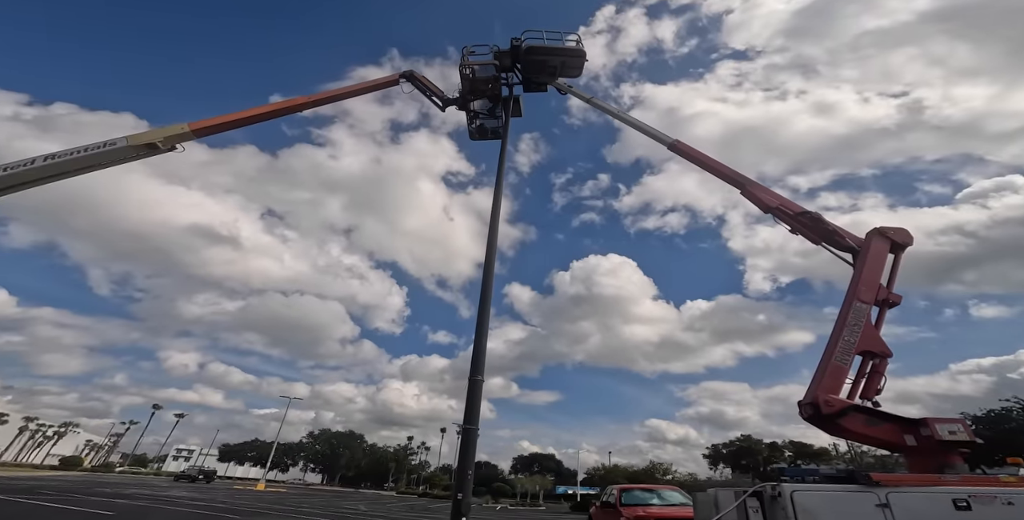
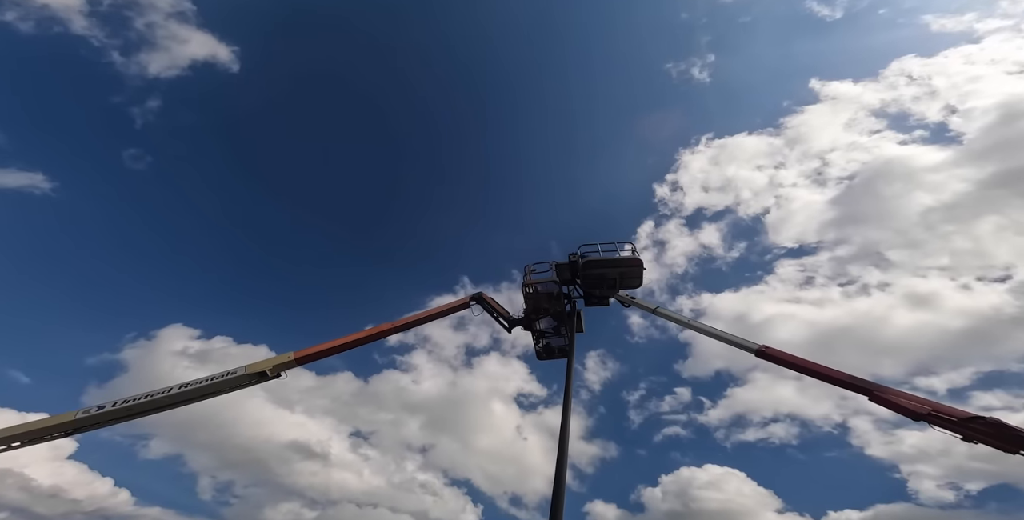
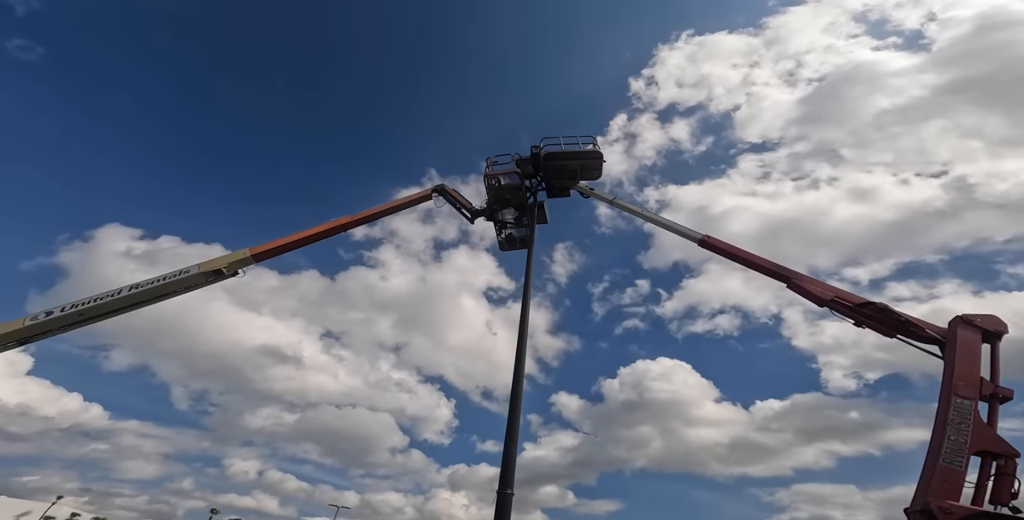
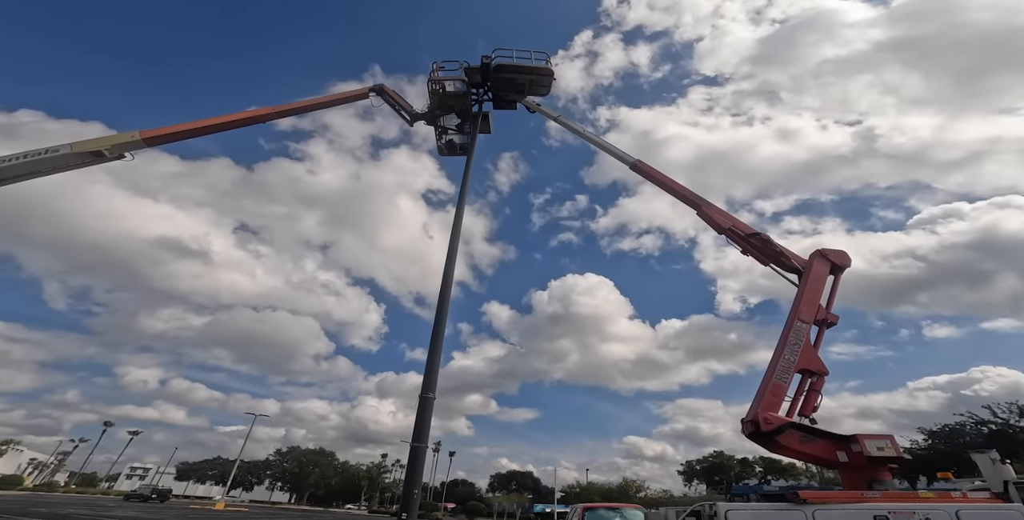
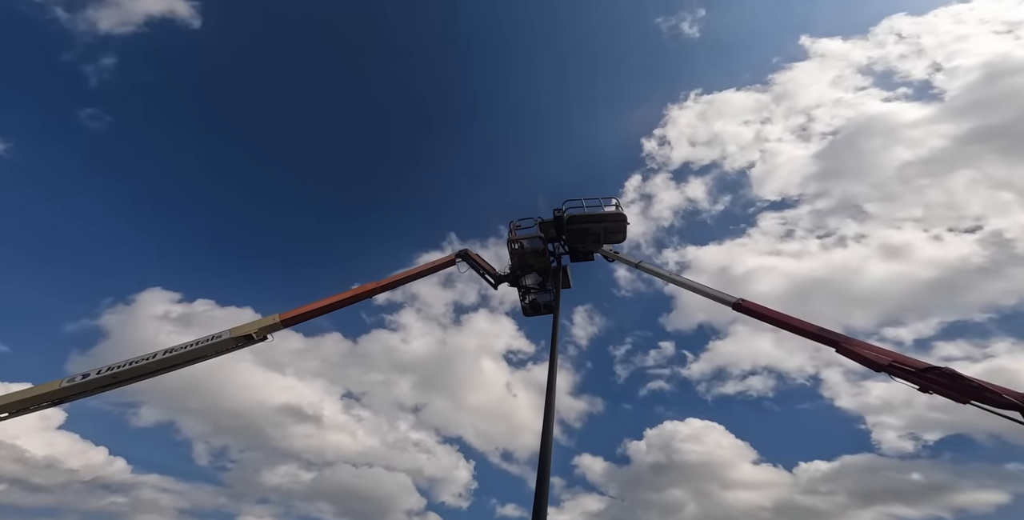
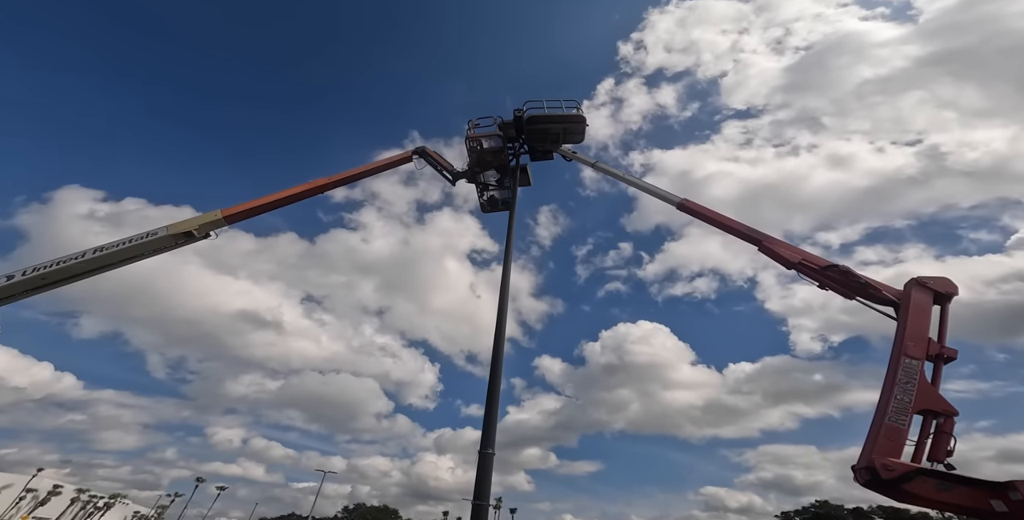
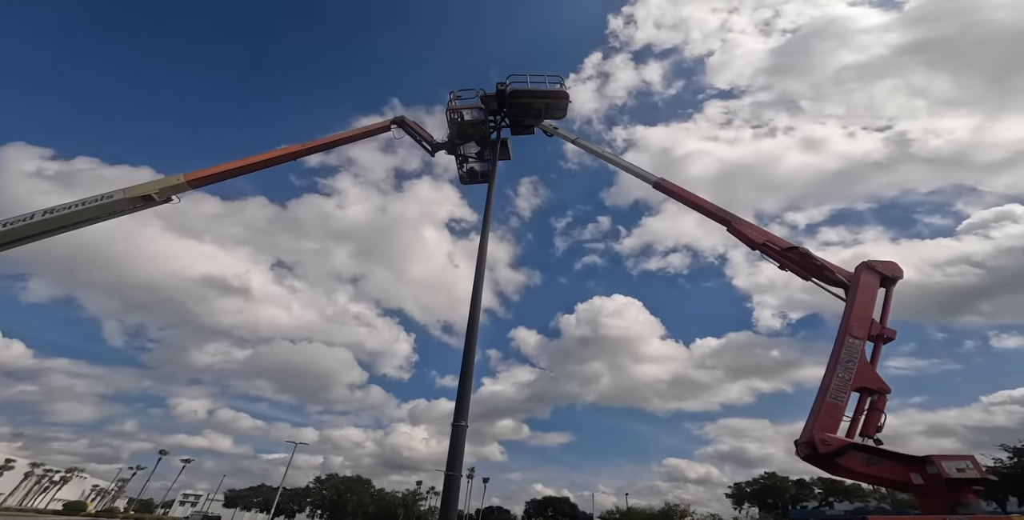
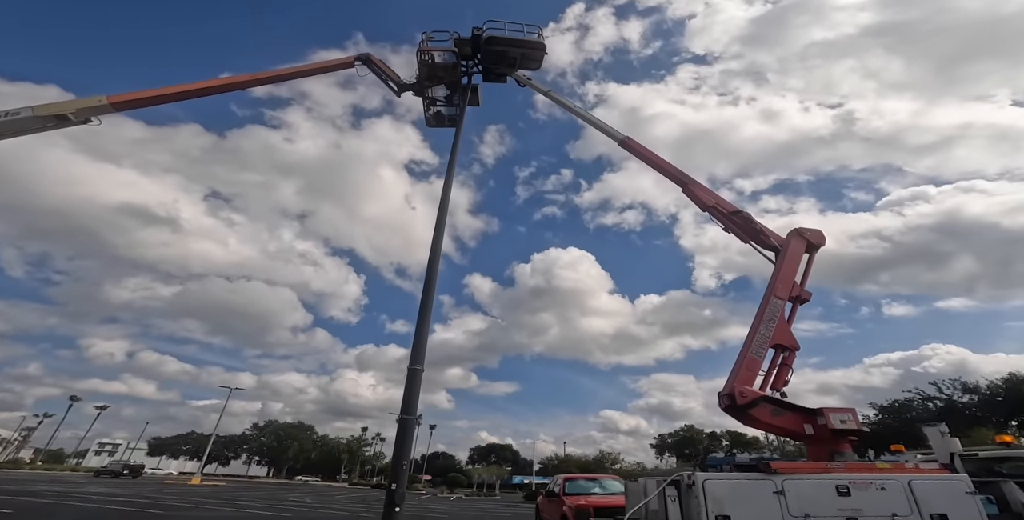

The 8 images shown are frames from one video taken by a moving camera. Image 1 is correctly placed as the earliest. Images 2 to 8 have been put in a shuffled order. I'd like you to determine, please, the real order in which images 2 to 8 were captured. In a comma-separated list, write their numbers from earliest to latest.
8, 4, 7, 6, 3, 5, 2
